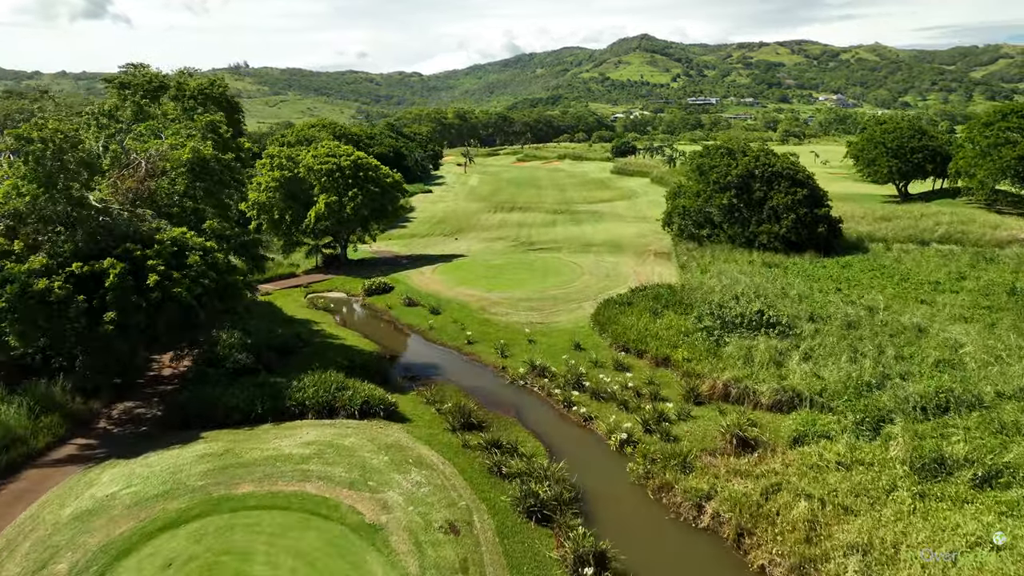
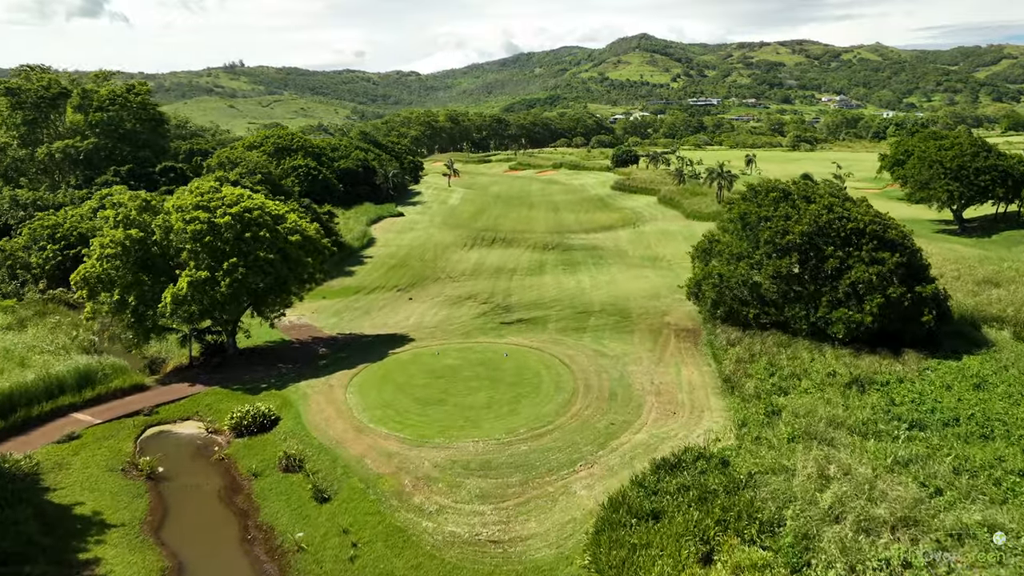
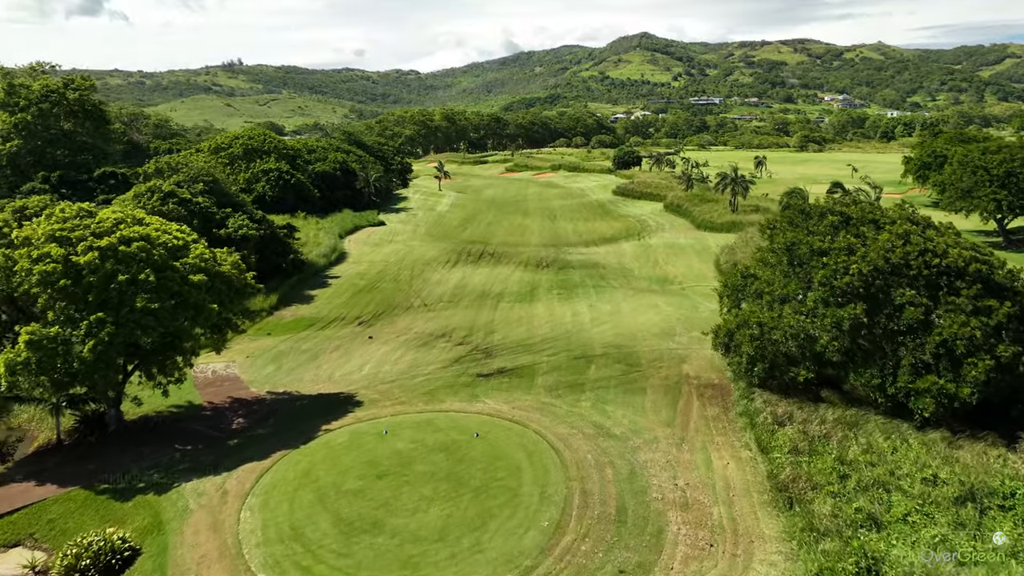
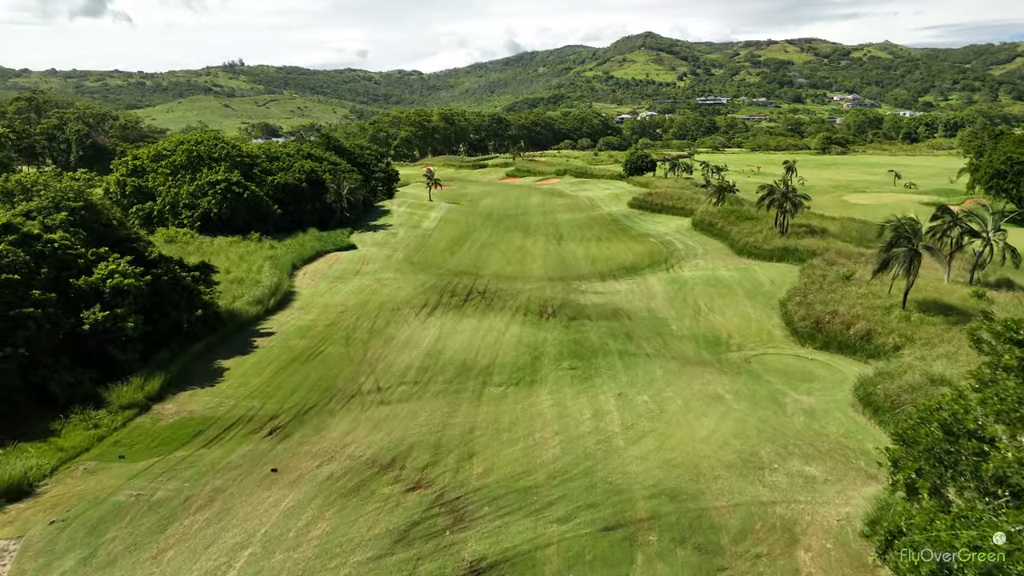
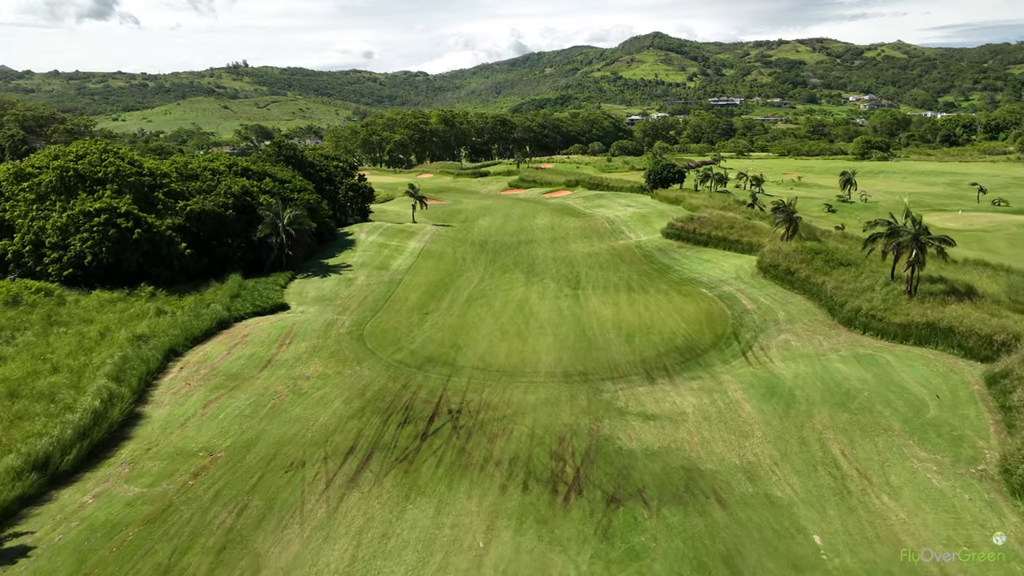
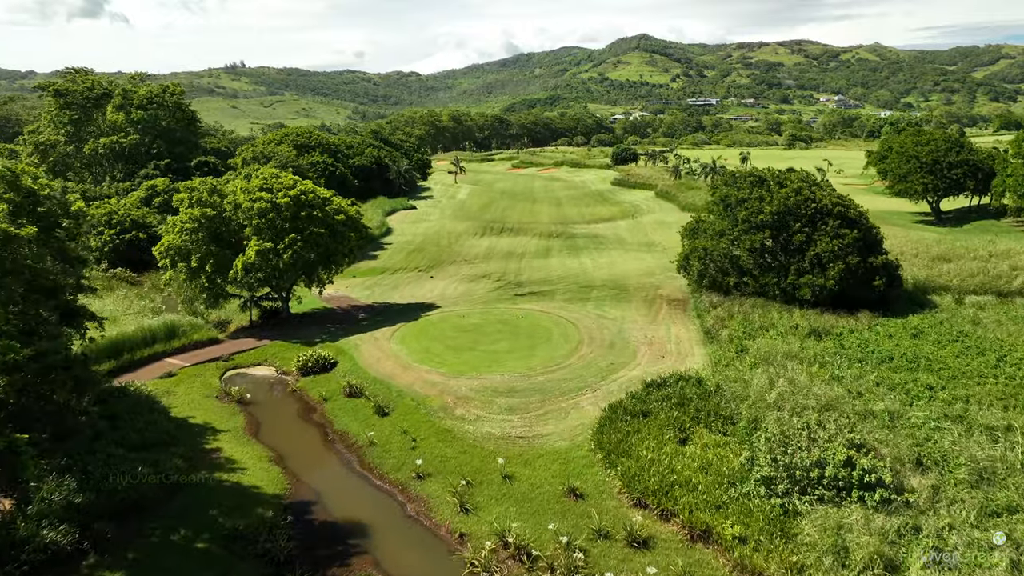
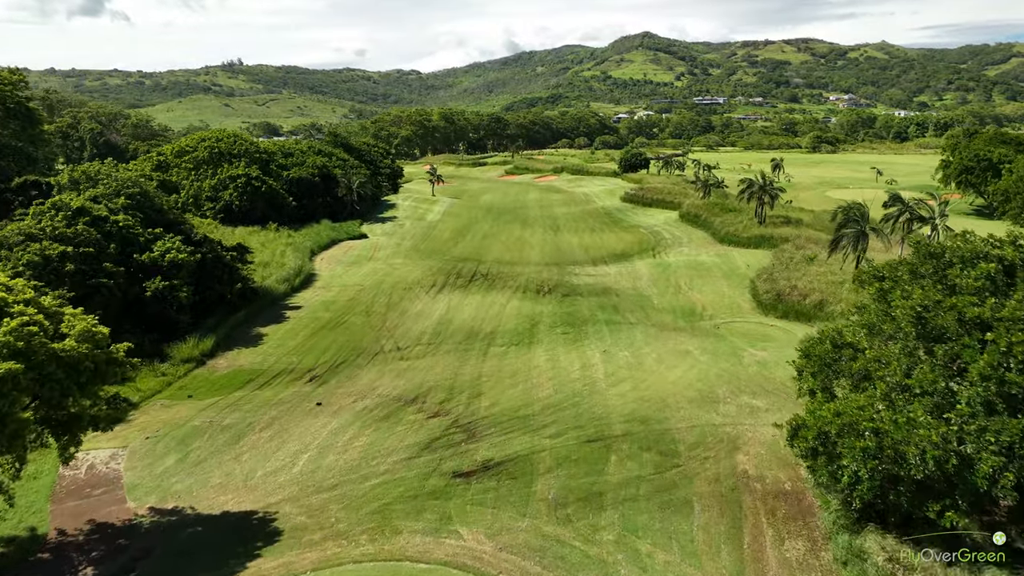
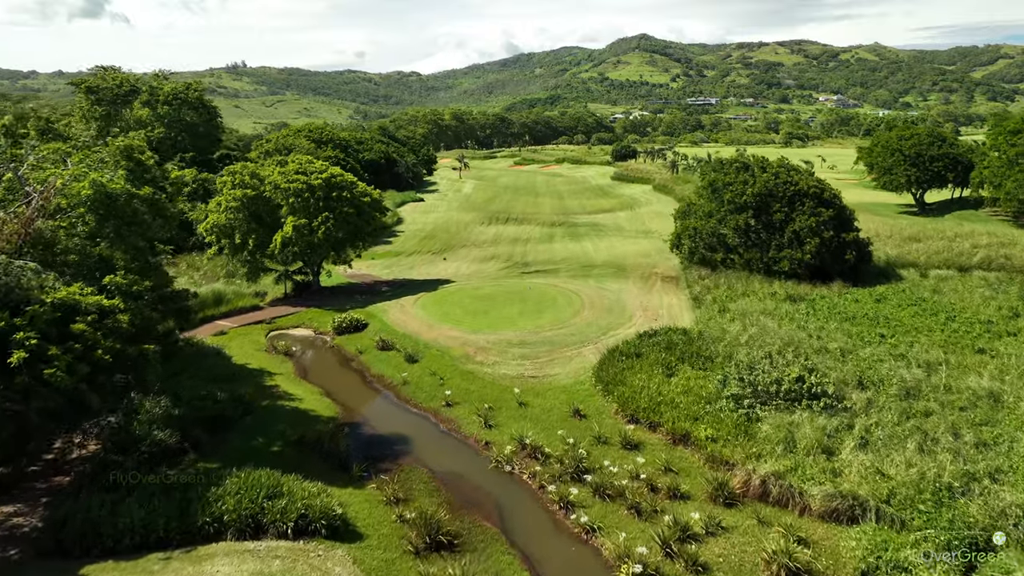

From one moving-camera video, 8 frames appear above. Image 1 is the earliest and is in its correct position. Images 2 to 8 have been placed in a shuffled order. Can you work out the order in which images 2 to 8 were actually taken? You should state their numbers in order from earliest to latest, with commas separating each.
8, 6, 2, 3, 7, 4, 5
